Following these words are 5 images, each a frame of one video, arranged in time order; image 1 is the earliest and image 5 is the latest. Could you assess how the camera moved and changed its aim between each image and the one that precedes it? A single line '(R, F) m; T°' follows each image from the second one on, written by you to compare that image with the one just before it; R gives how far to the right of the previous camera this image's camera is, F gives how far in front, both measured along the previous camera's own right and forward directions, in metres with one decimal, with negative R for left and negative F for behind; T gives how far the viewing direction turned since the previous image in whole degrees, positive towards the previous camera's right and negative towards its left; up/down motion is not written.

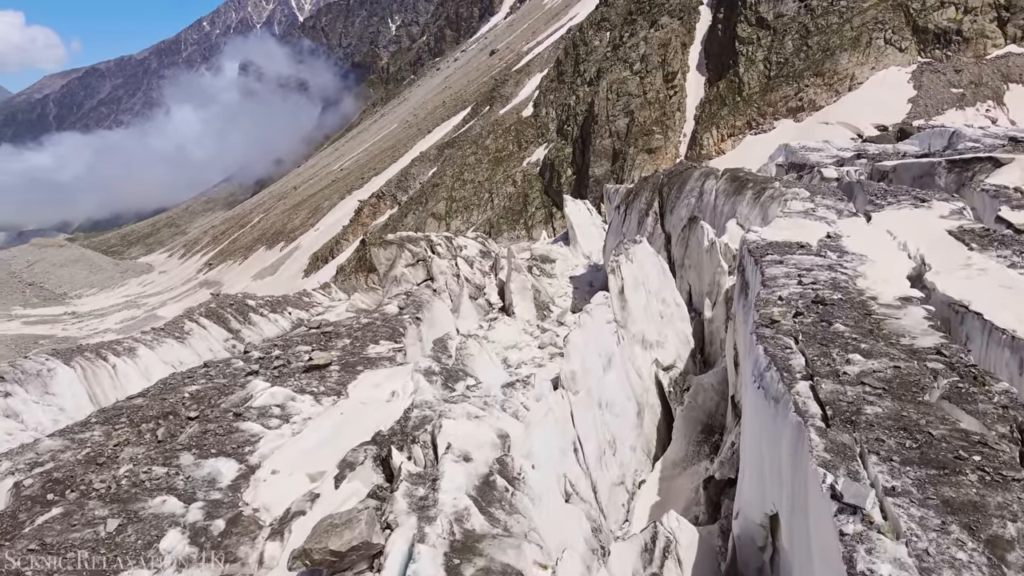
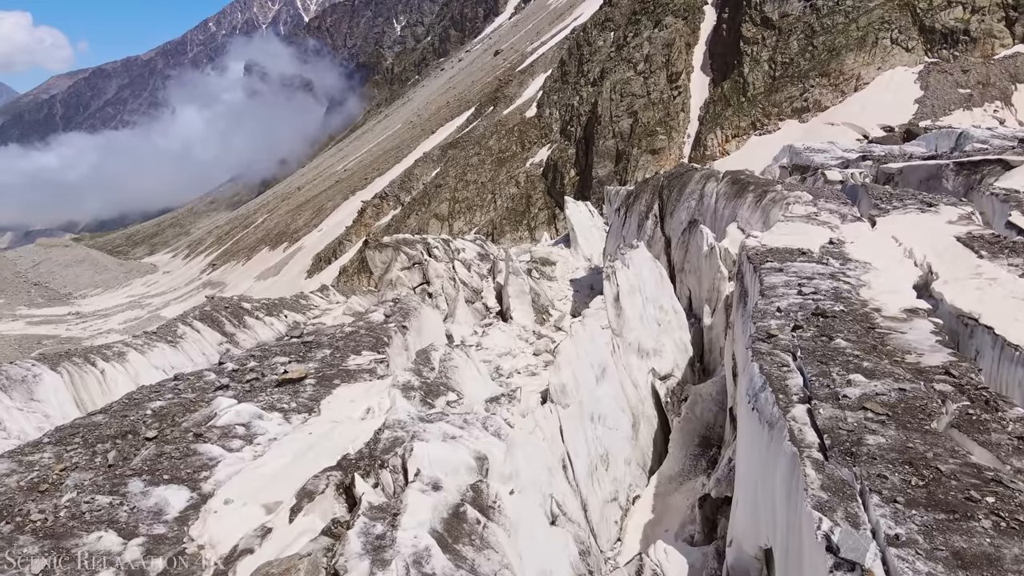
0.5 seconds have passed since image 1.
(+0.2, +0.3) m; 0°
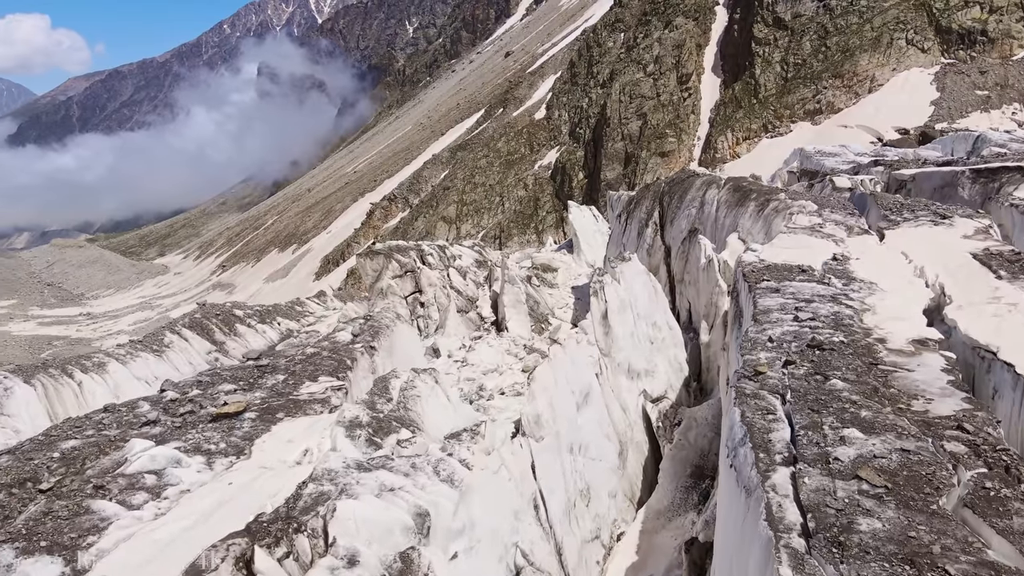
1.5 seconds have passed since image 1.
(+0.4, +0.6) m; -1°
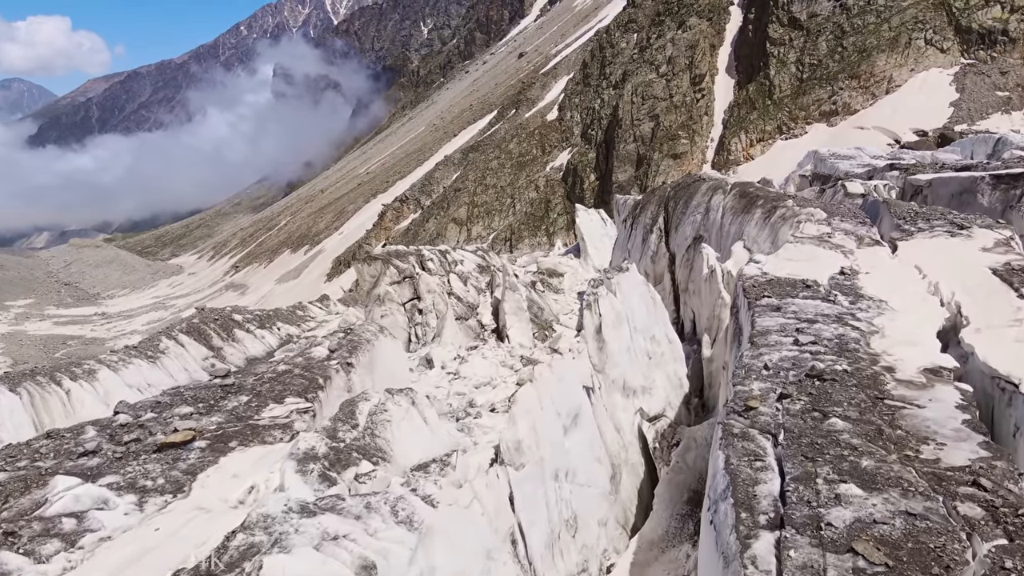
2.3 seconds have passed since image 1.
(+0.3, +0.5) m; -1°
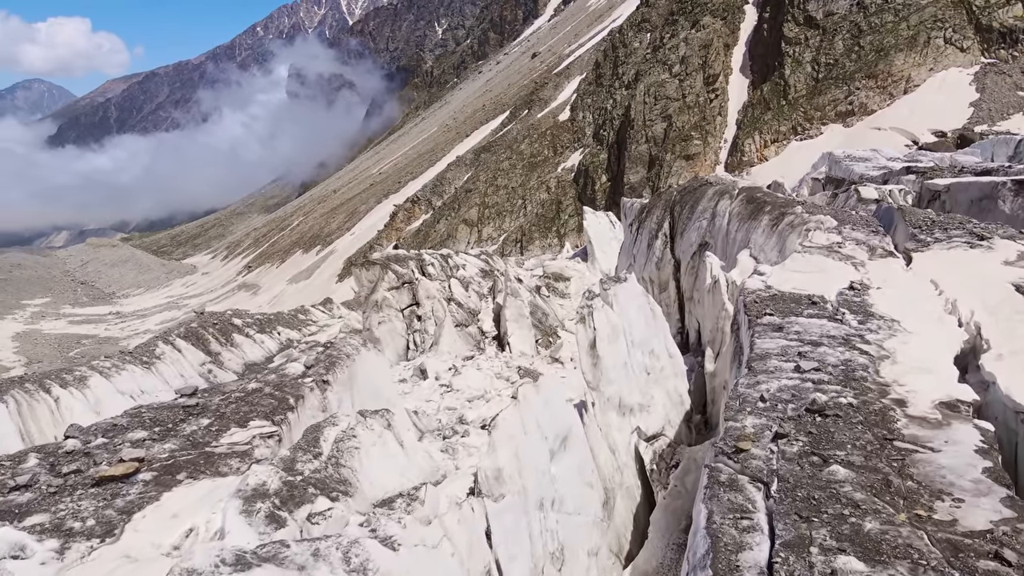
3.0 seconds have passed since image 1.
(+0.3, +0.4) m; -1°
